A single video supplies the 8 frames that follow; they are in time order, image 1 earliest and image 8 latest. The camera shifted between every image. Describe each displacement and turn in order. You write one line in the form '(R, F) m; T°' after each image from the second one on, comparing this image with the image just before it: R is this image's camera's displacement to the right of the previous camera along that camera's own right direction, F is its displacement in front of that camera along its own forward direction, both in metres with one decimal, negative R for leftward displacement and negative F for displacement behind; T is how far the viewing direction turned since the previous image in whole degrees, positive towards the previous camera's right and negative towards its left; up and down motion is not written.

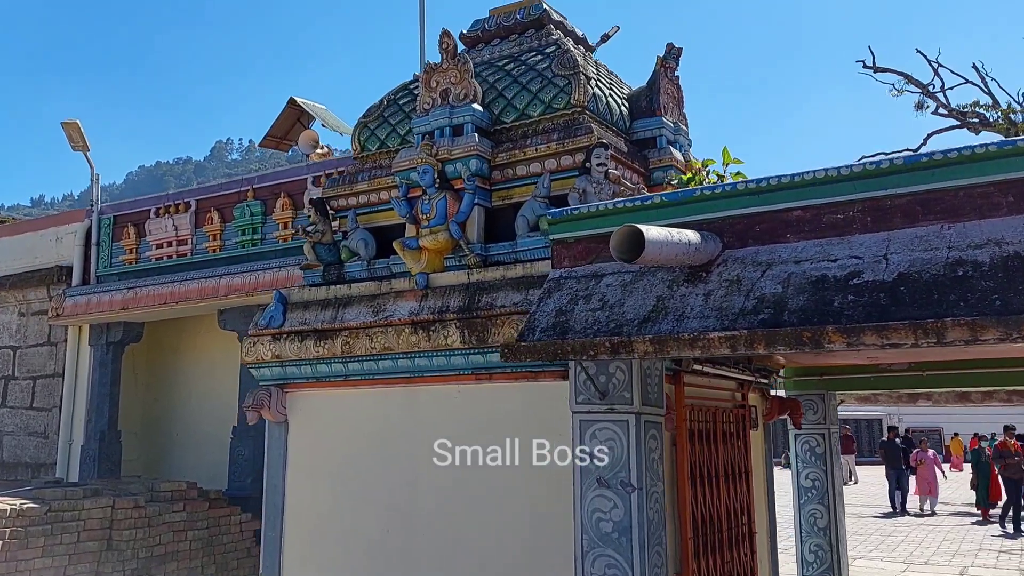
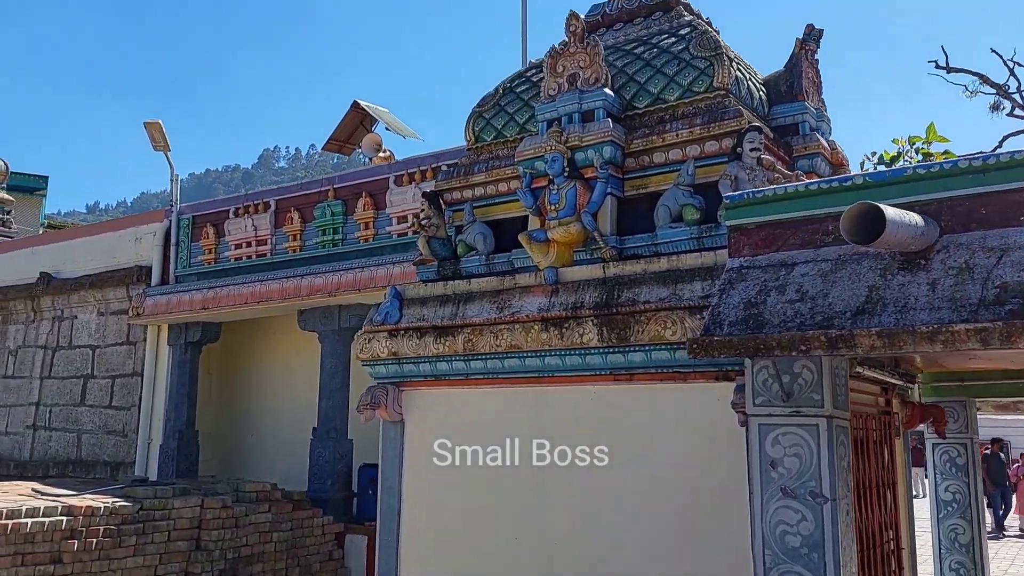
(-0.3, +0.2) m; -3°
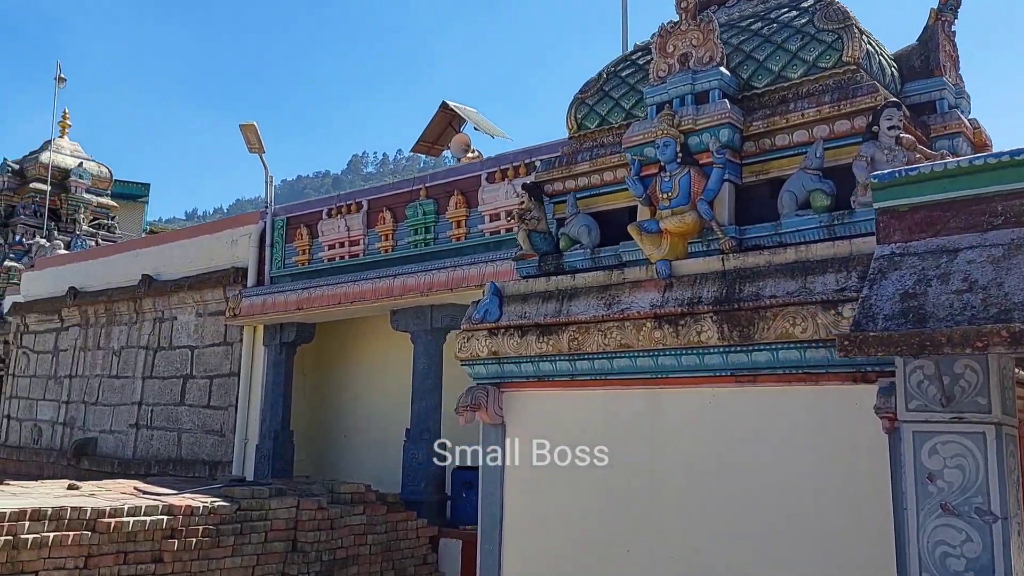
(-0.1, +0.2) m; -6°
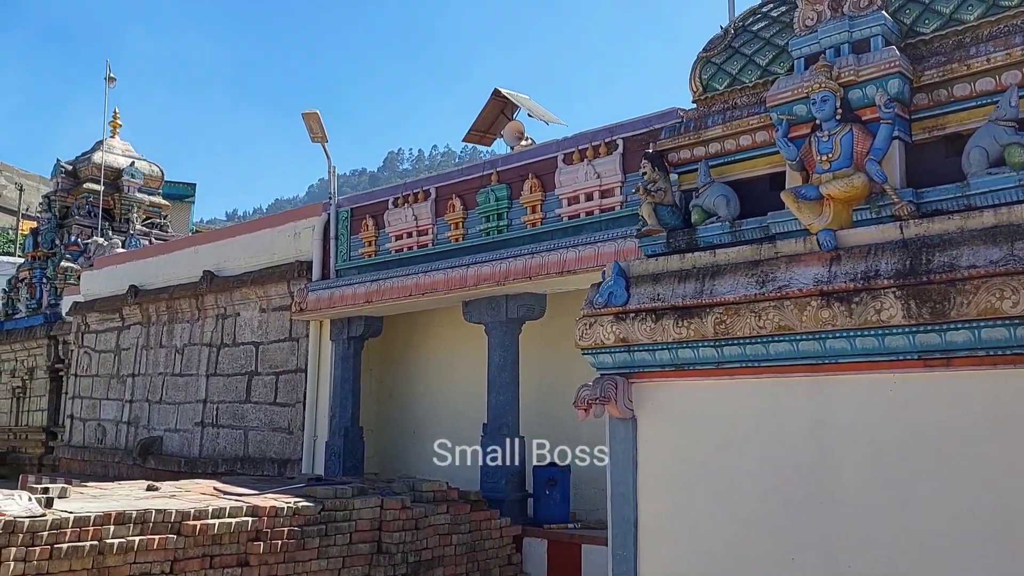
(-0.3, +0.3) m; -3°
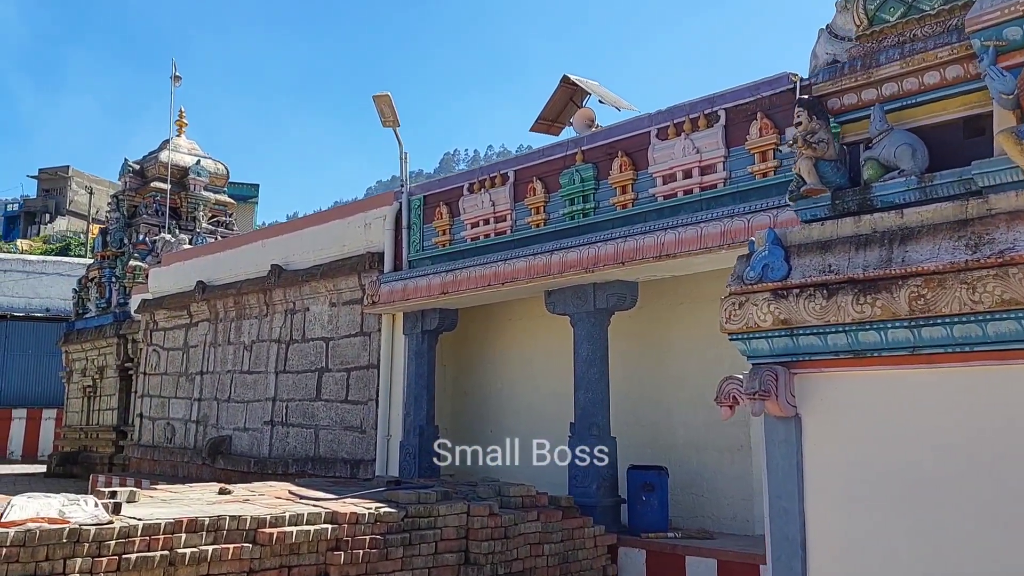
(-0.2, +0.5) m; -4°
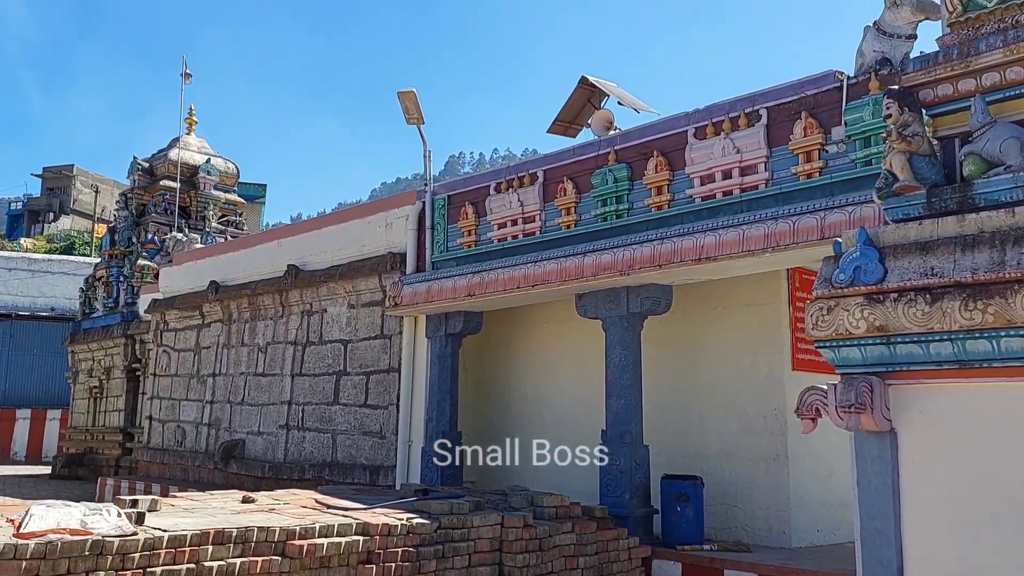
(-0.2, +0.2) m; 0°
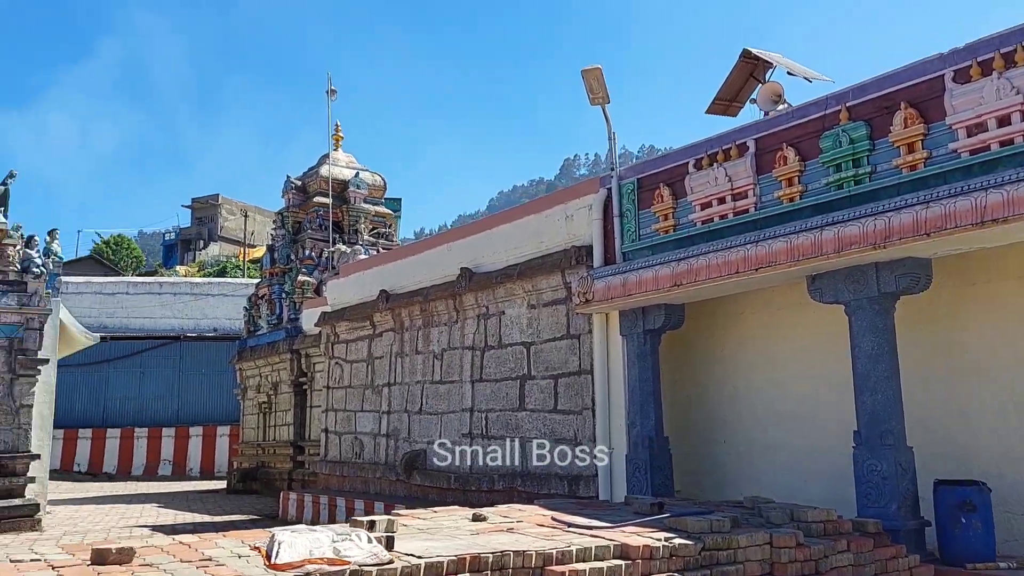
(-0.6, +0.6) m; -8°
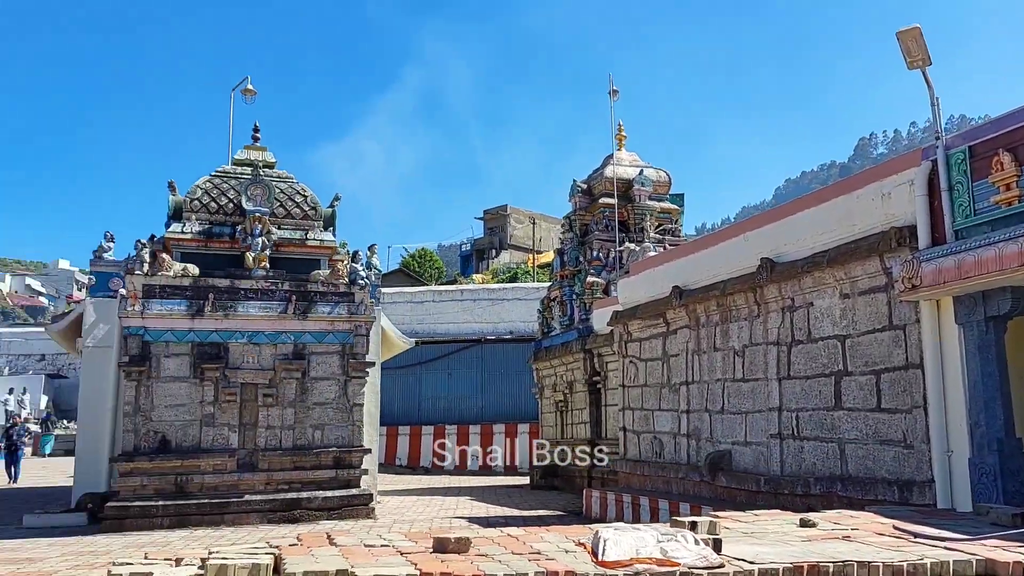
(-0.1, +0.1) m; -18°
